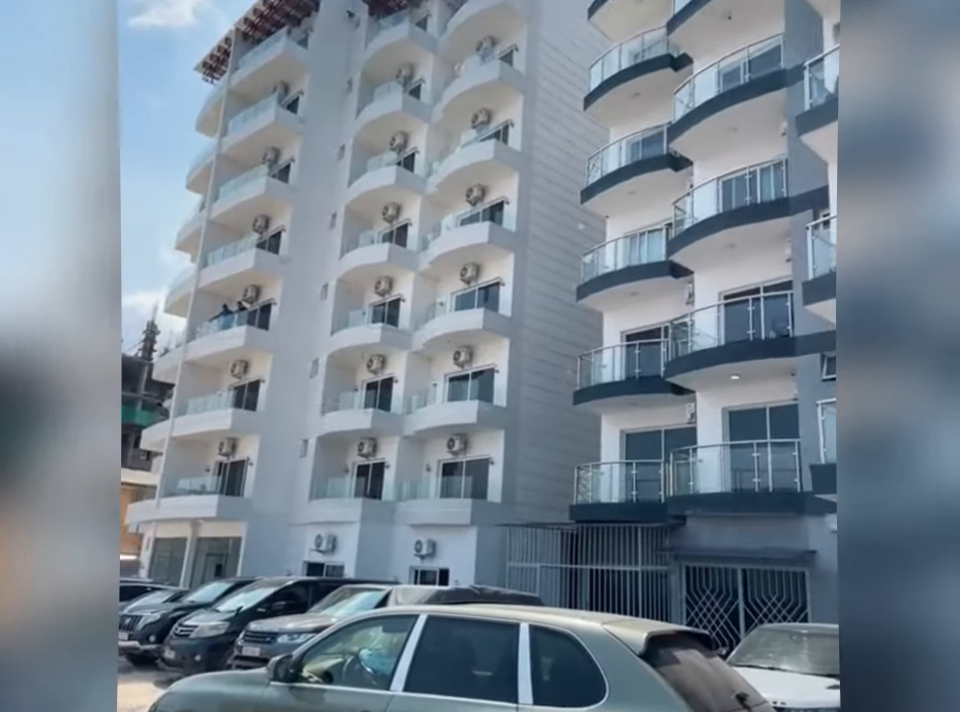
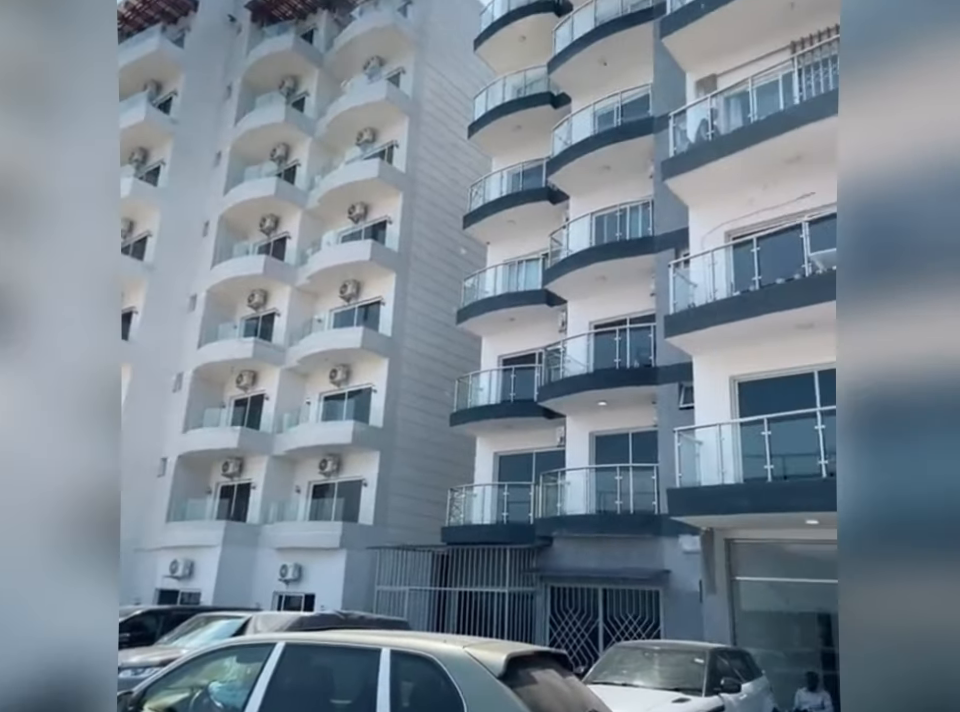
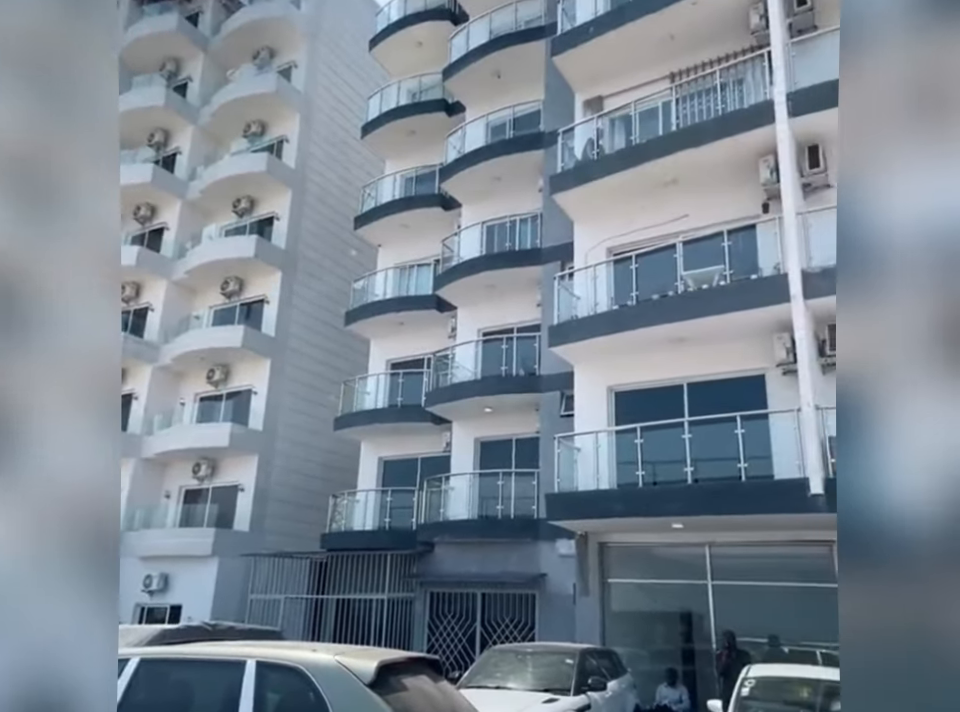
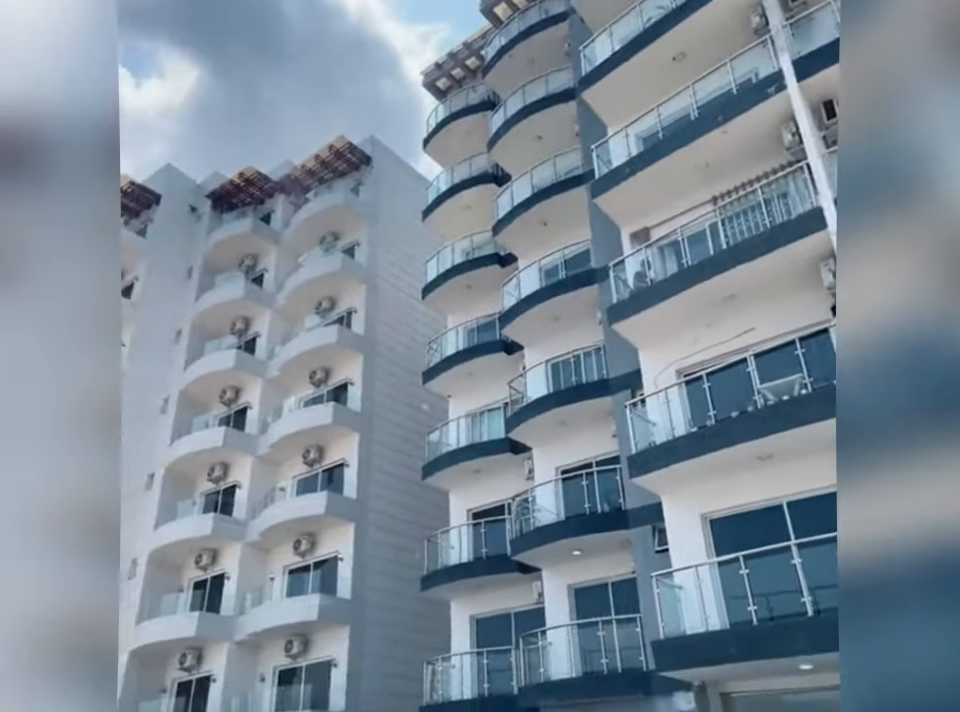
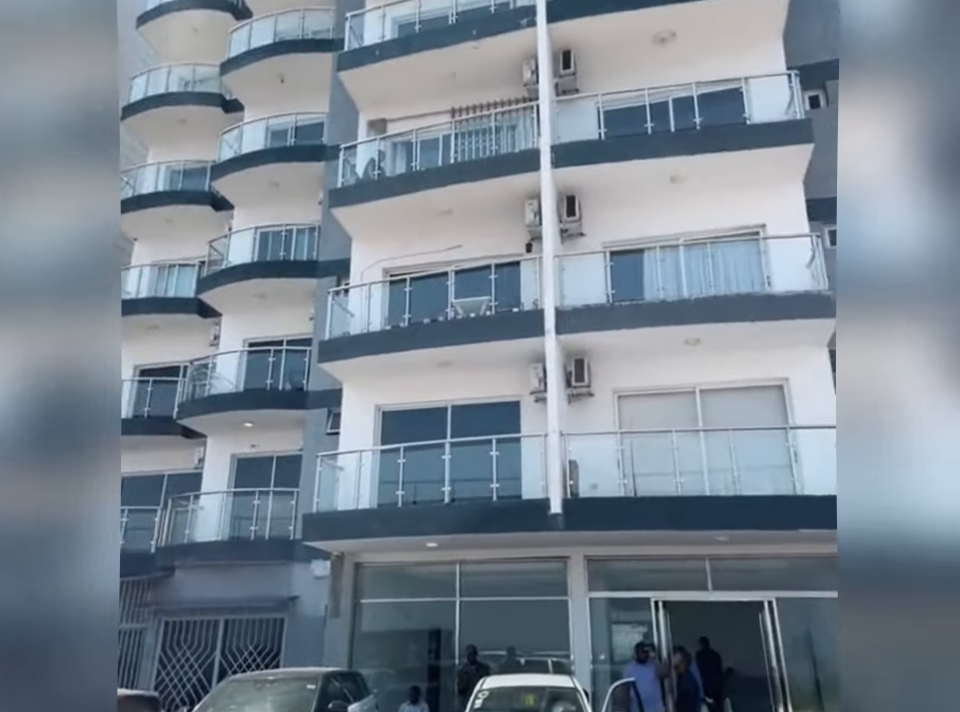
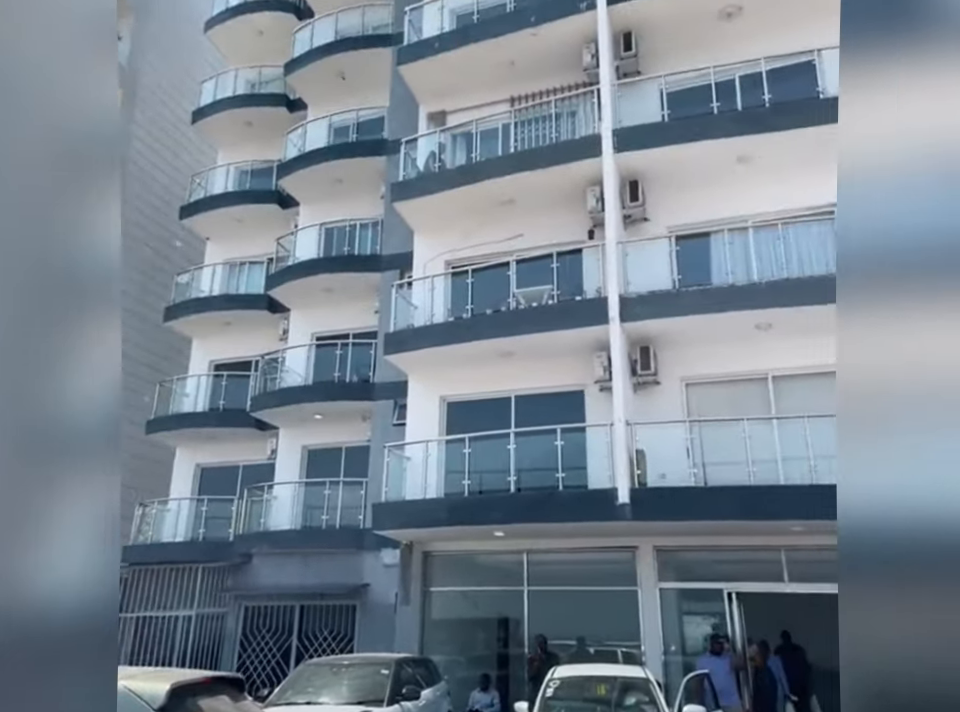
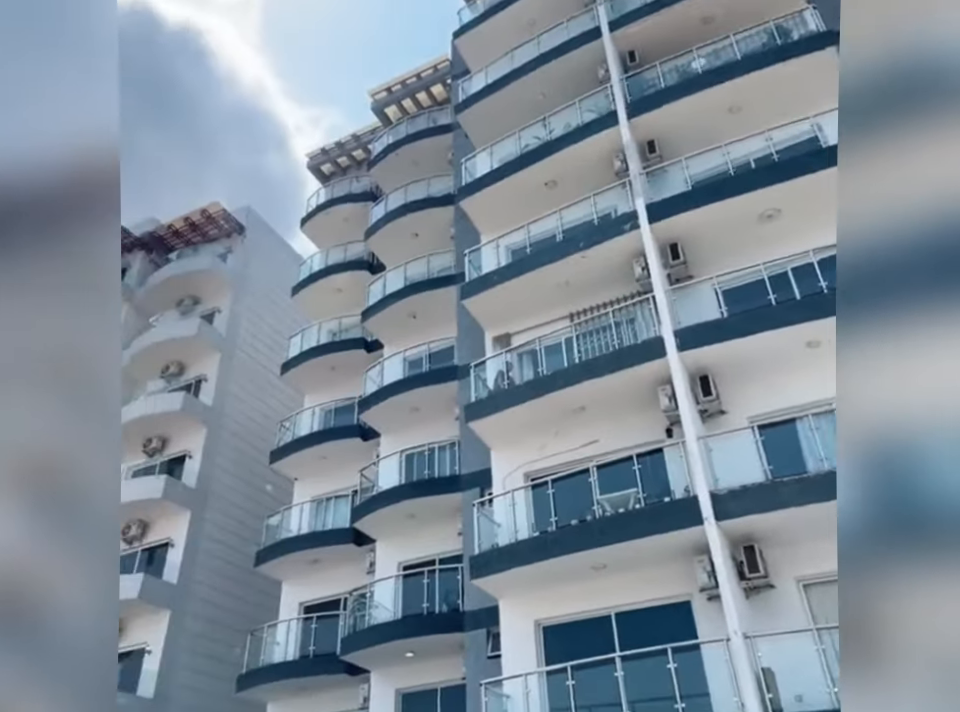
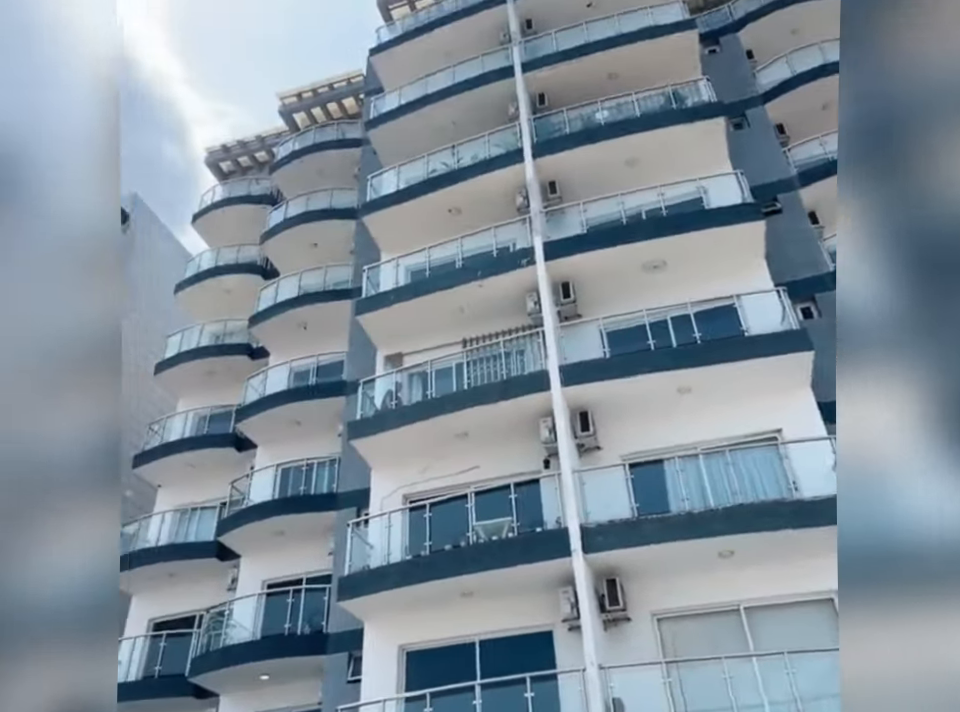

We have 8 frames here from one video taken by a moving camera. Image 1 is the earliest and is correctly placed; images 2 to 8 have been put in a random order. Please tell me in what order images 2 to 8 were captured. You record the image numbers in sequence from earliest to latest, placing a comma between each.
2, 3, 6, 5, 8, 7, 4
